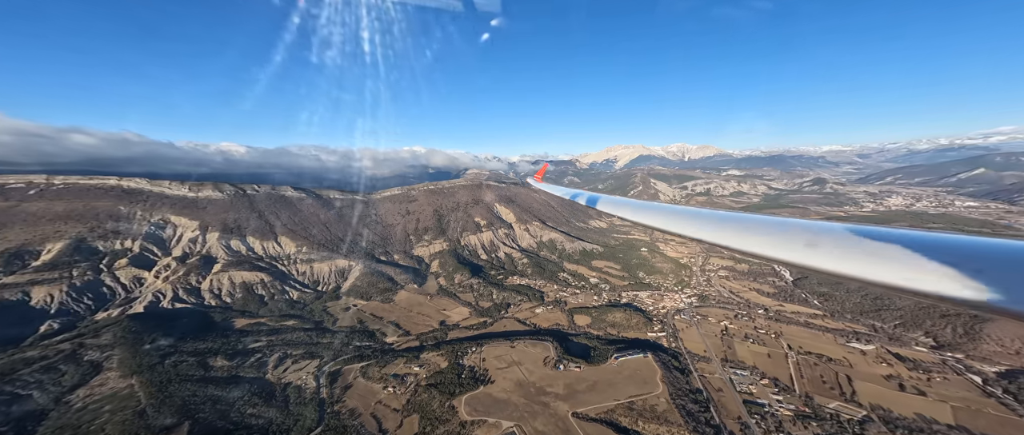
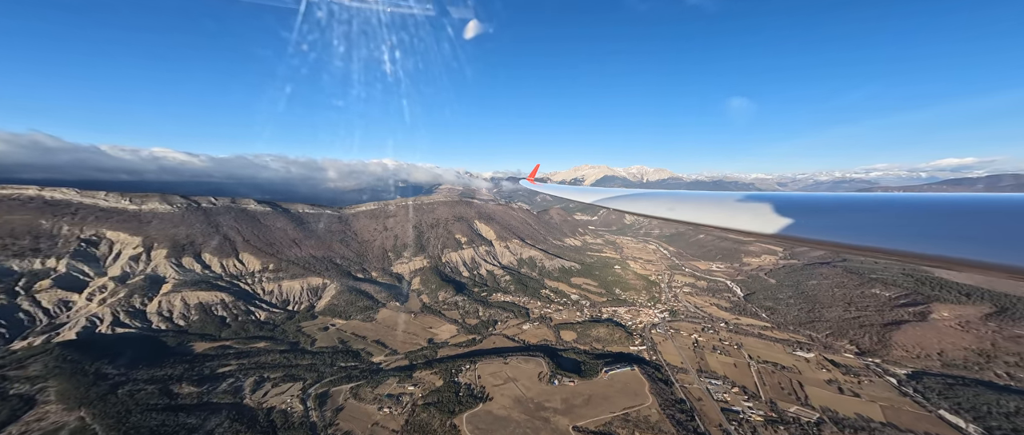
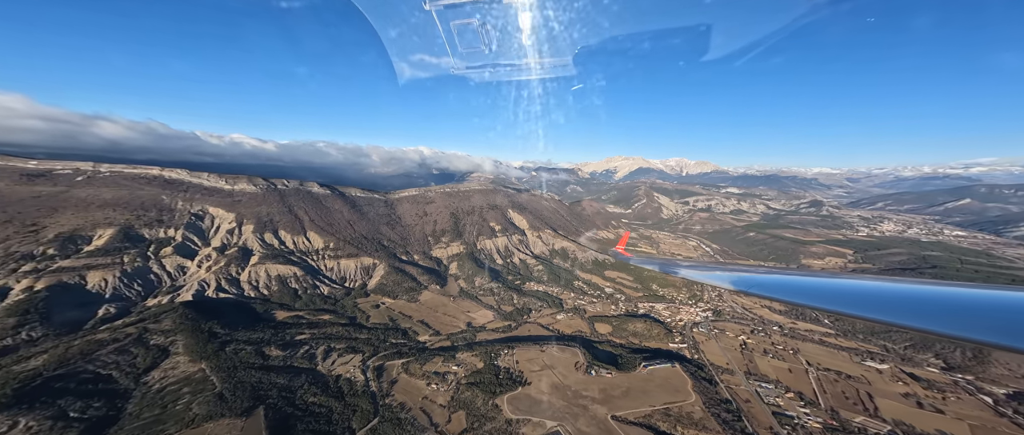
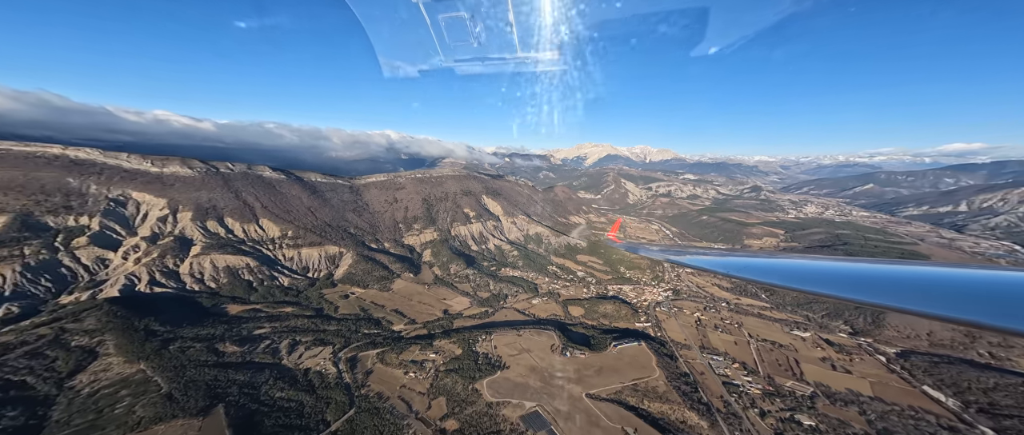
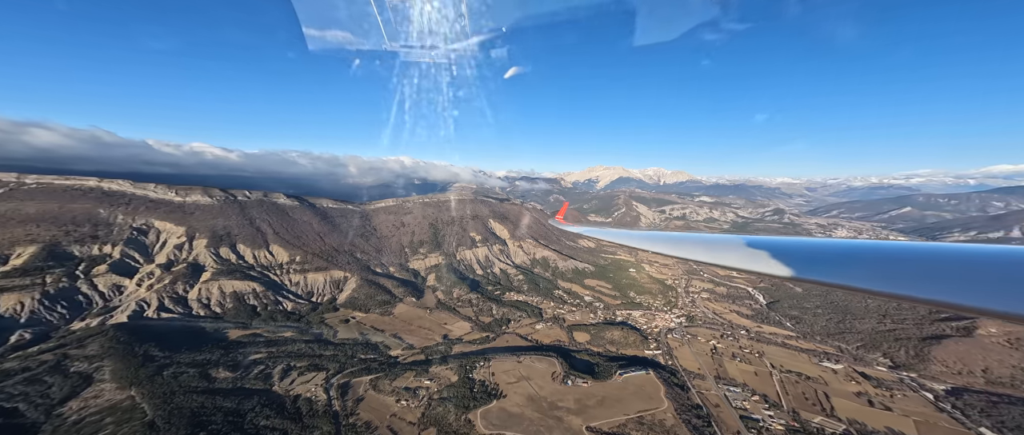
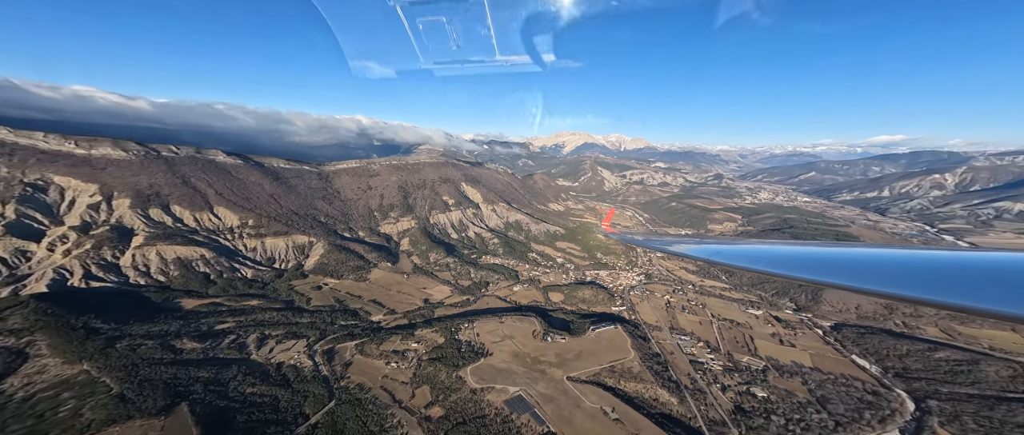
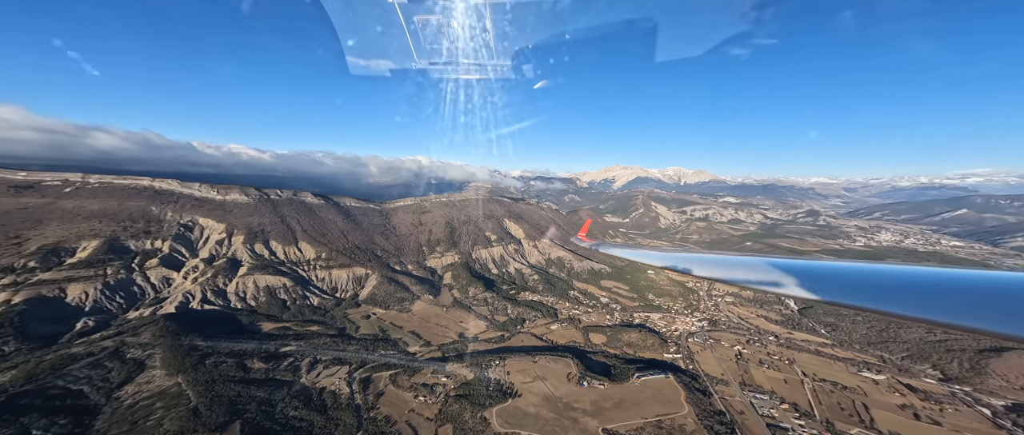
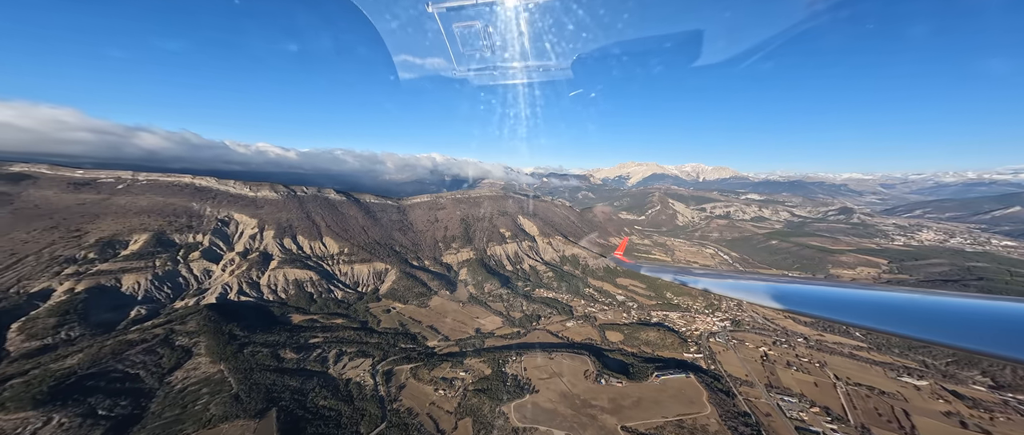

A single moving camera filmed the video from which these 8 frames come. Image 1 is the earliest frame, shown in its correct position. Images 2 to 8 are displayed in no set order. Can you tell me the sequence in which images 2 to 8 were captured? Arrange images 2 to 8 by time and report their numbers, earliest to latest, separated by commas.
2, 5, 7, 8, 3, 4, 6
